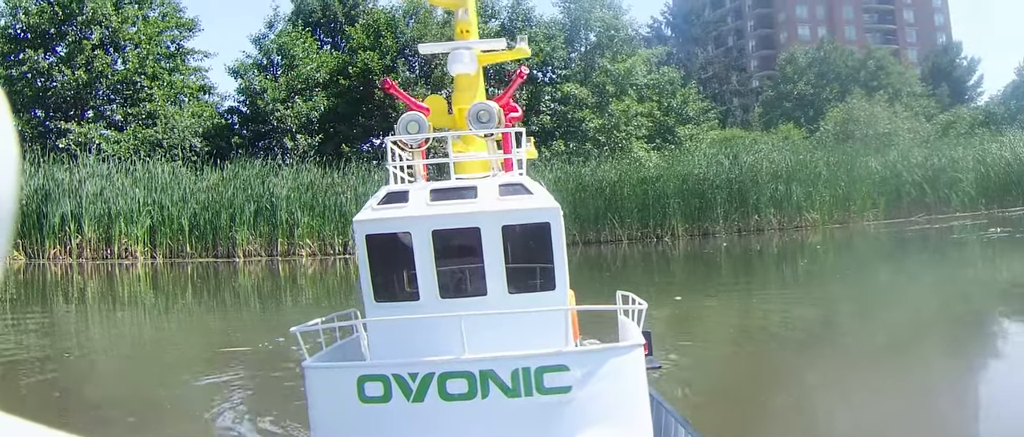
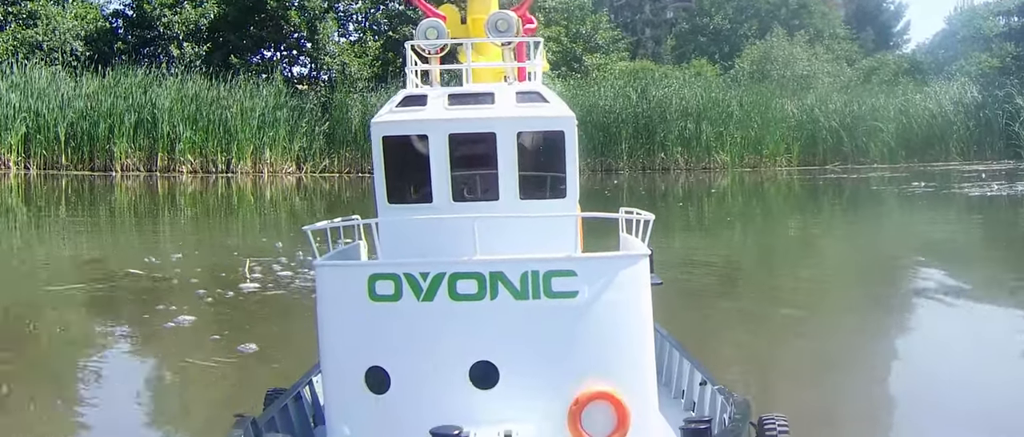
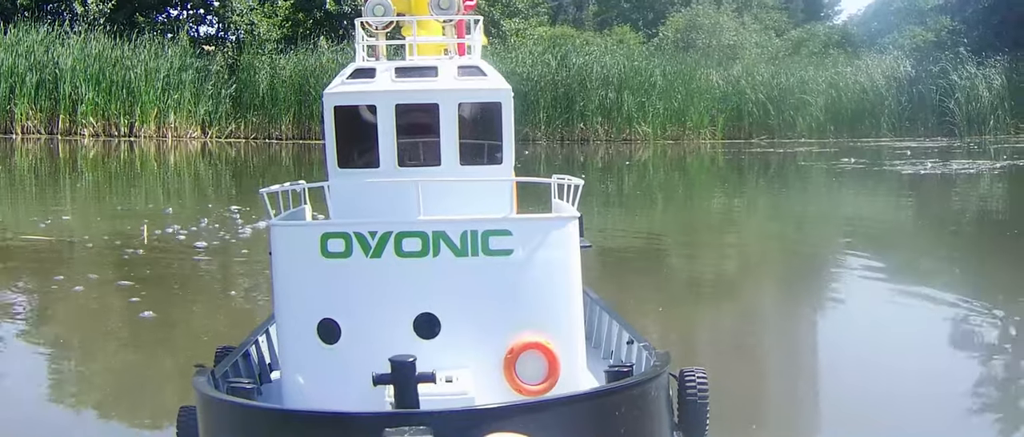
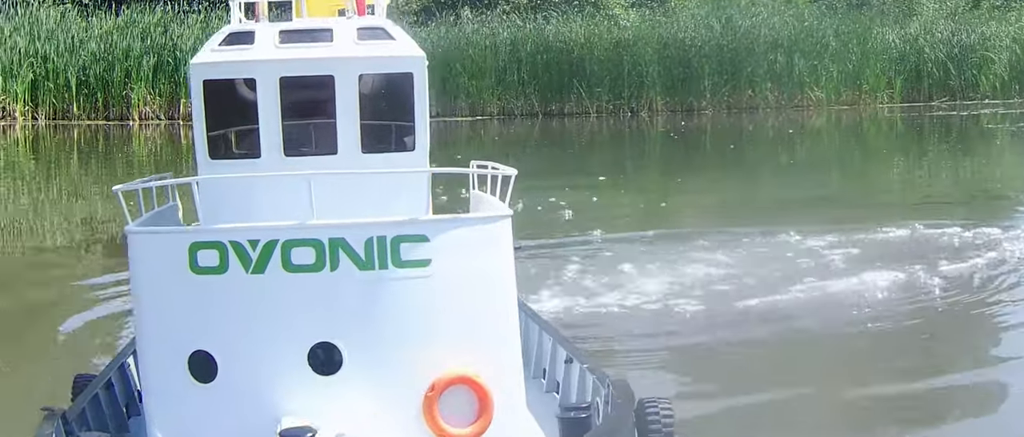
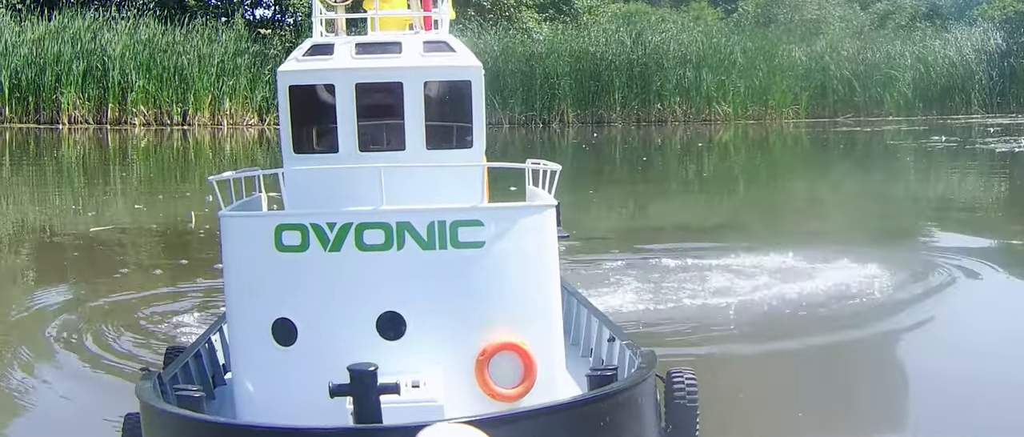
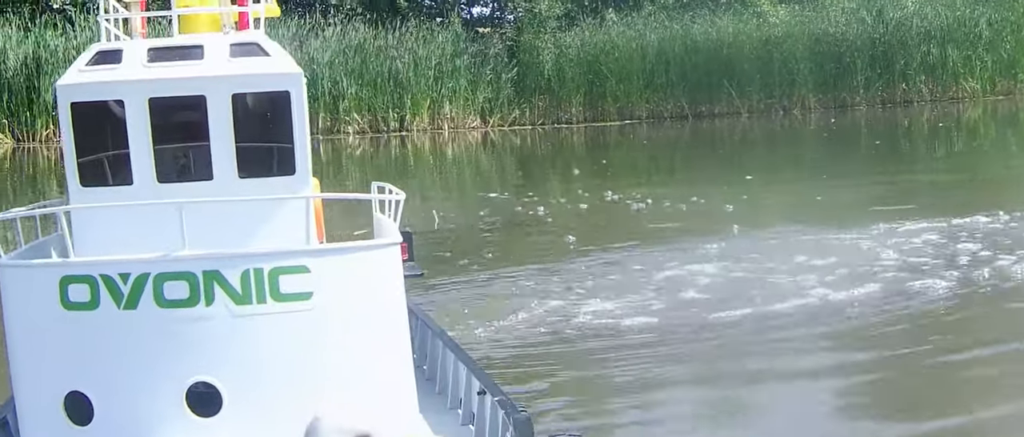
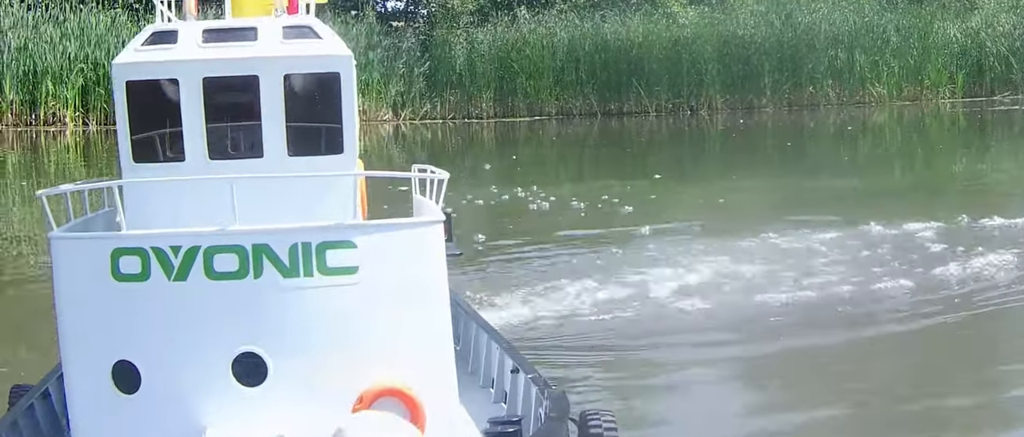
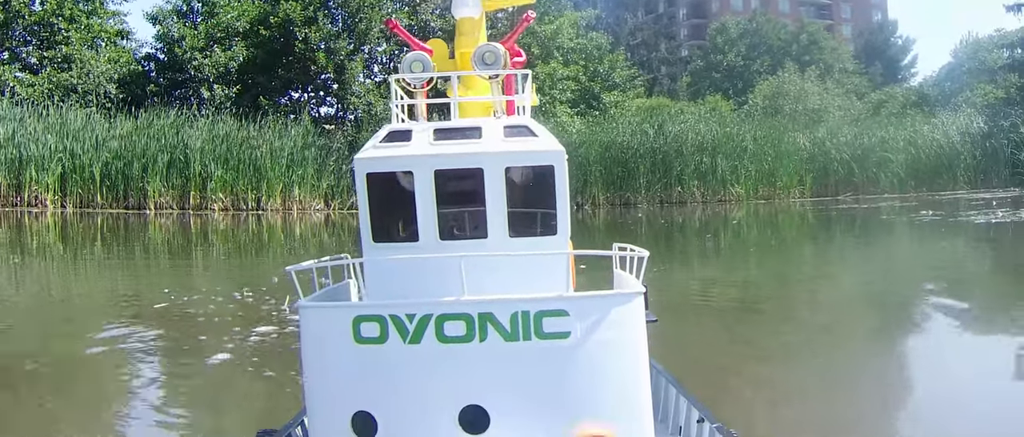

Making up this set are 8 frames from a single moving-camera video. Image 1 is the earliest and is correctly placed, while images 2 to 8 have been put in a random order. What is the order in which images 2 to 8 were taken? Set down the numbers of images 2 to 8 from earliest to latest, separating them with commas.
8, 2, 3, 5, 4, 7, 6
